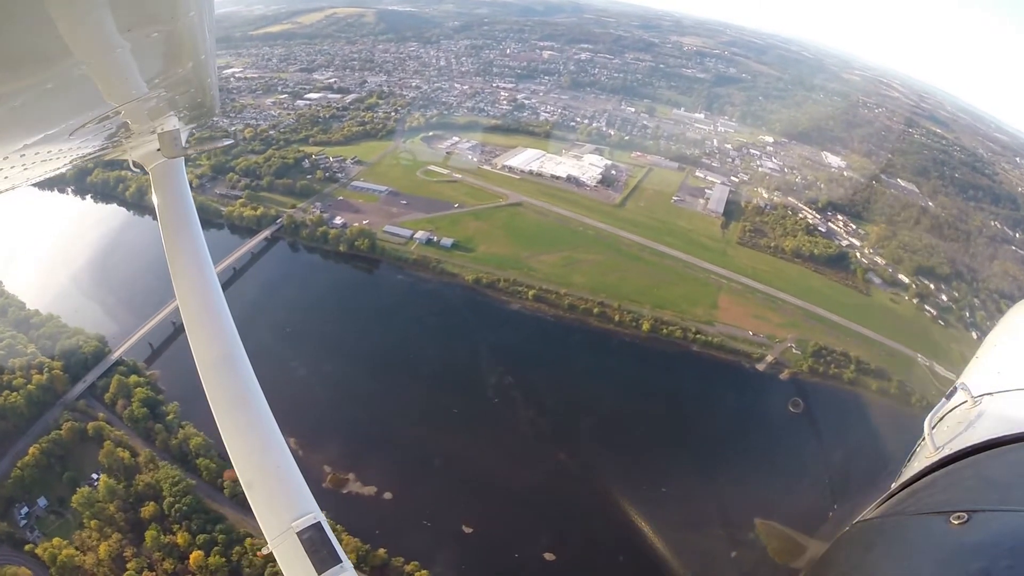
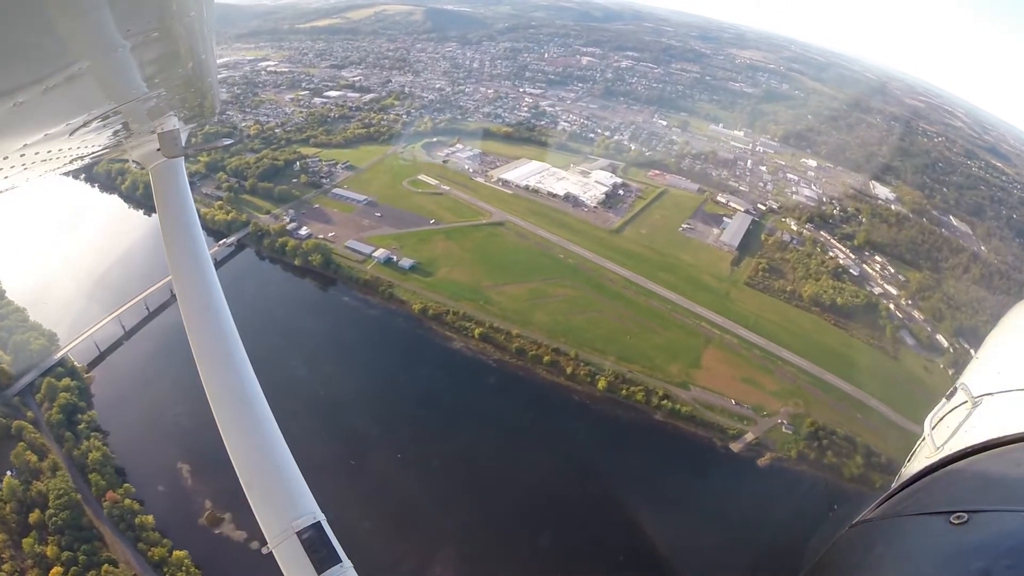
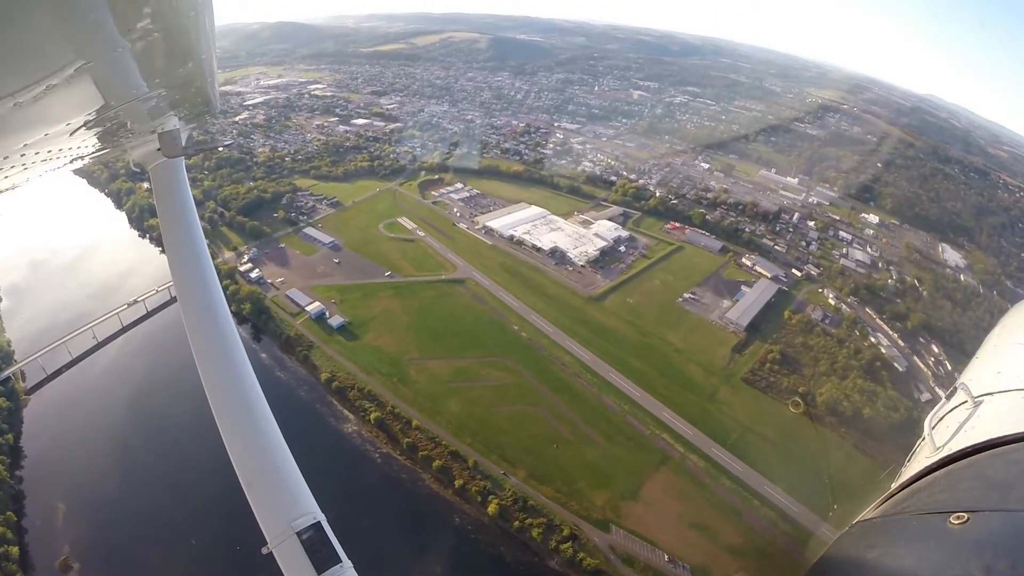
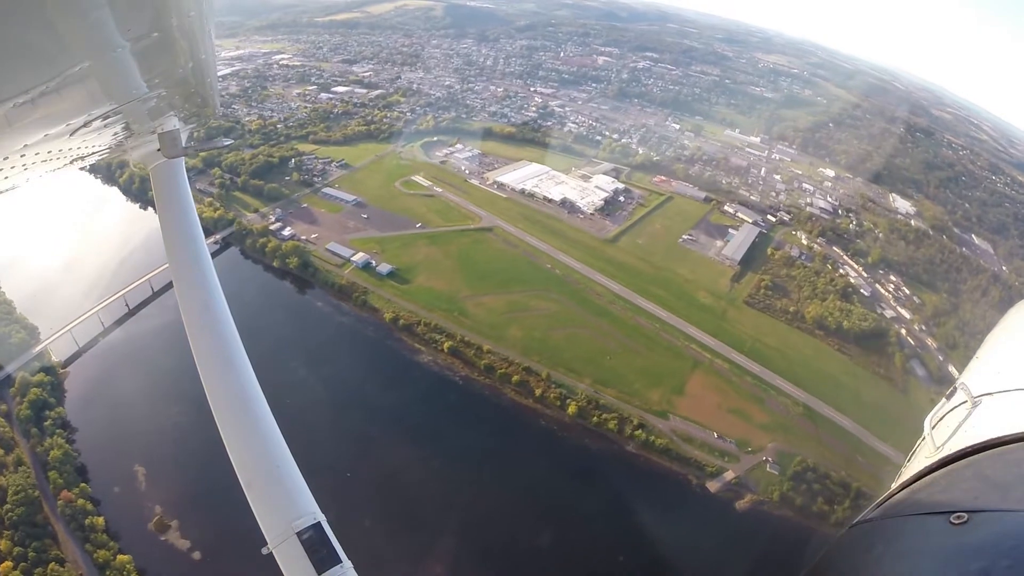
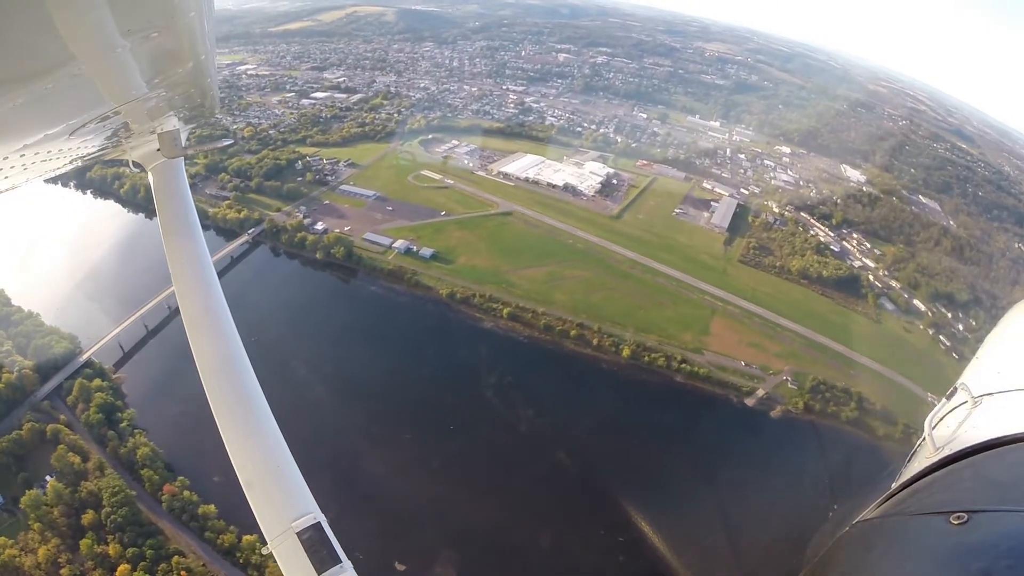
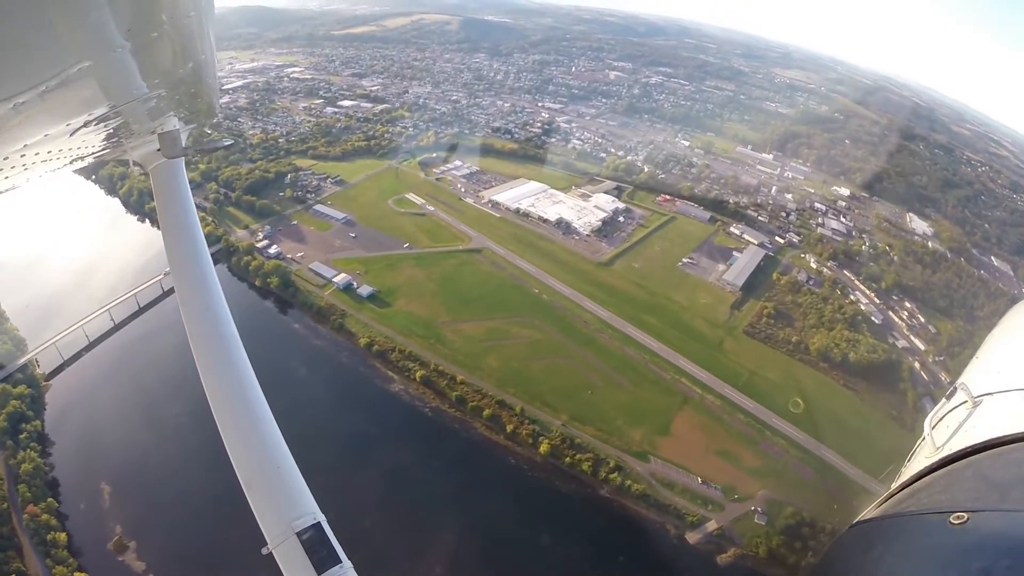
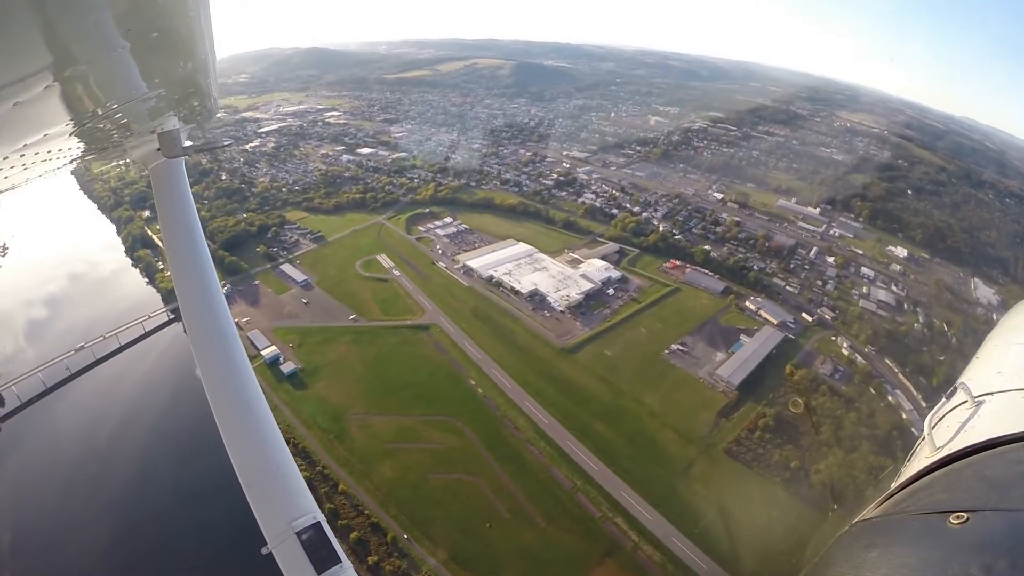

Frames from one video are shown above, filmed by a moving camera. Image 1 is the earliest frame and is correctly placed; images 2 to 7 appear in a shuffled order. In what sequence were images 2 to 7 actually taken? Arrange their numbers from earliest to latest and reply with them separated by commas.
5, 2, 4, 6, 3, 7
